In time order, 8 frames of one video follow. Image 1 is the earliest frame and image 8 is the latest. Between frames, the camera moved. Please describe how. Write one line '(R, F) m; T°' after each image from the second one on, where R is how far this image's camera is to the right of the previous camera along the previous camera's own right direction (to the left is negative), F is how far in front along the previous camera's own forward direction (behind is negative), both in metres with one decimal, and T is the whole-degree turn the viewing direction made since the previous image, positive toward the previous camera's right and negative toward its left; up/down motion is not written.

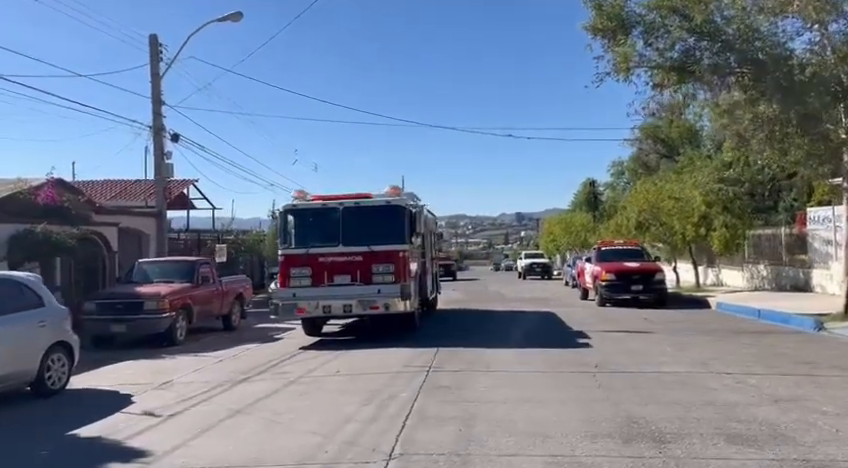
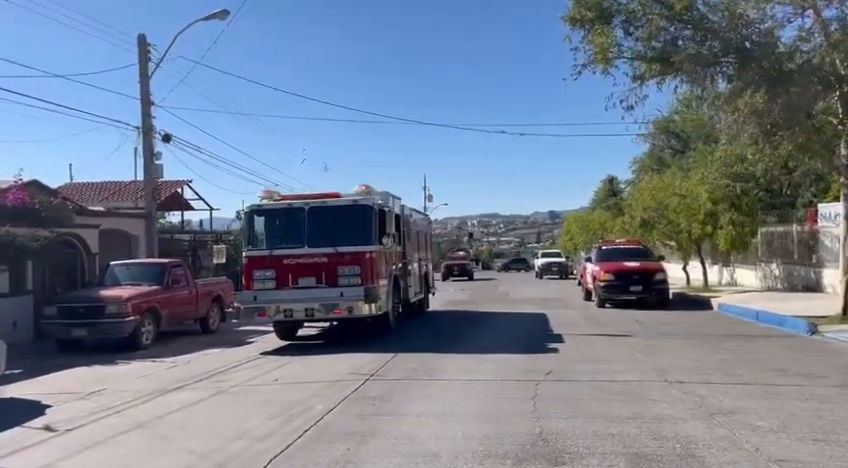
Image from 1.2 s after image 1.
(+1.2, +0.5) m; -3°
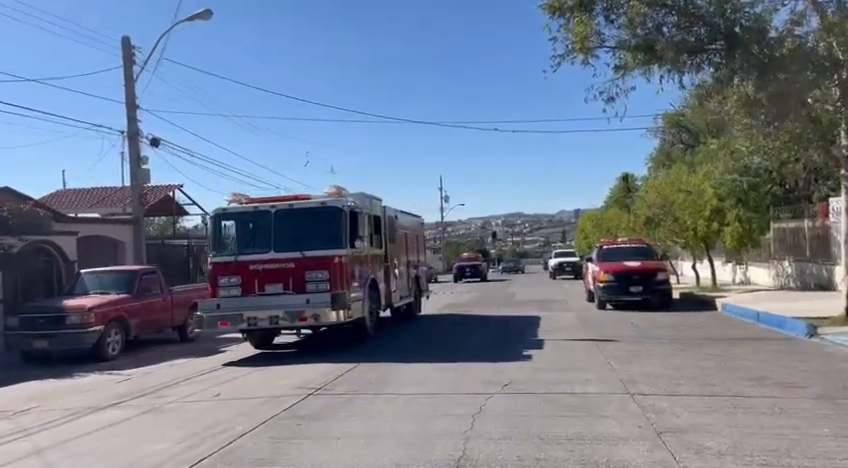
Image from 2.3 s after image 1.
(+1.0, +0.7) m; -2°
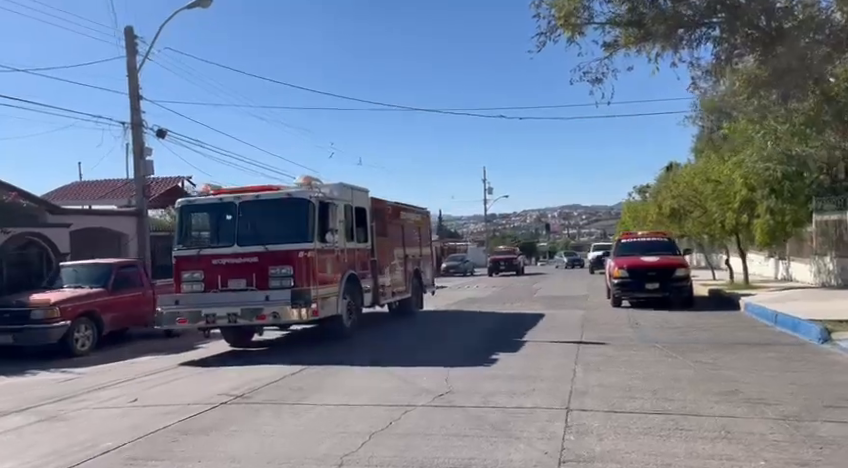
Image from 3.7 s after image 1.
(+1.4, +0.9) m; -4°
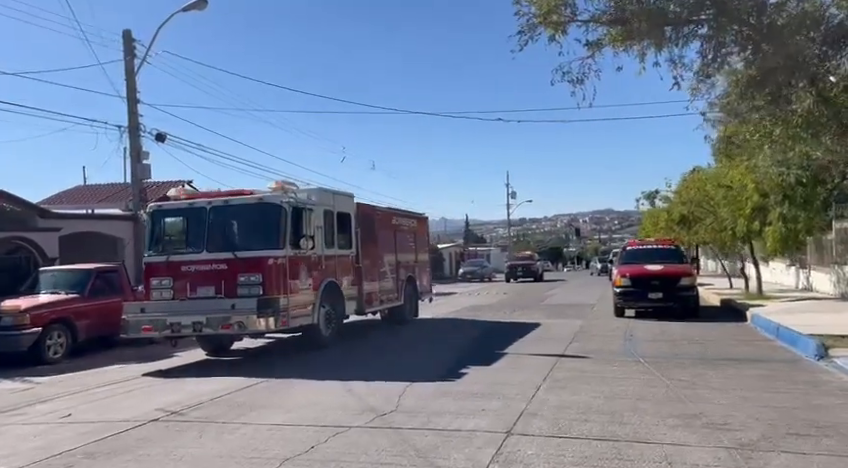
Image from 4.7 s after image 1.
(+0.9, +0.5) m; -2°
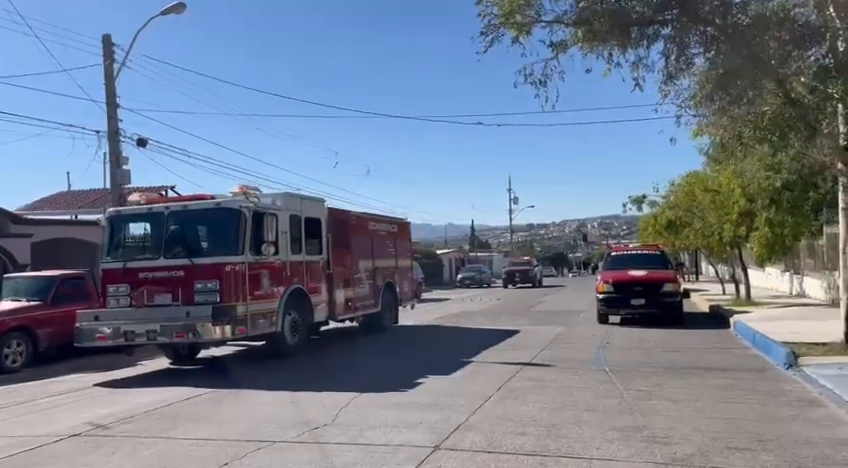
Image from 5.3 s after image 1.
(+0.7, +0.3) m; -1°
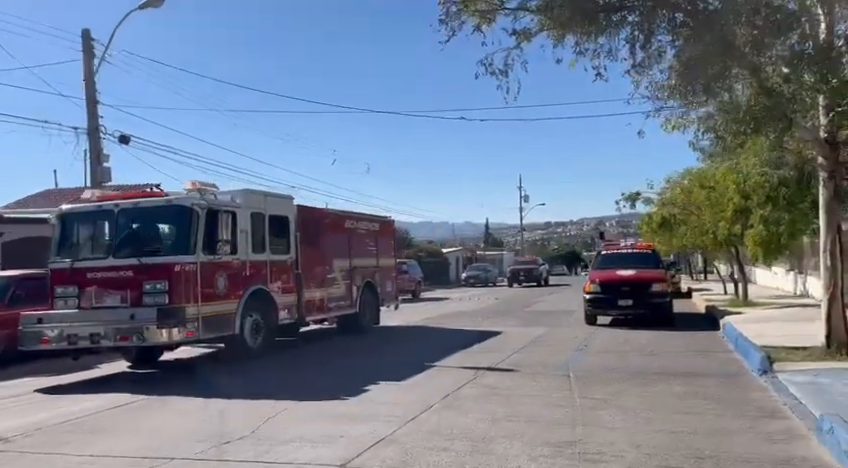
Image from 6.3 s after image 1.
(+0.9, +0.6) m; -1°
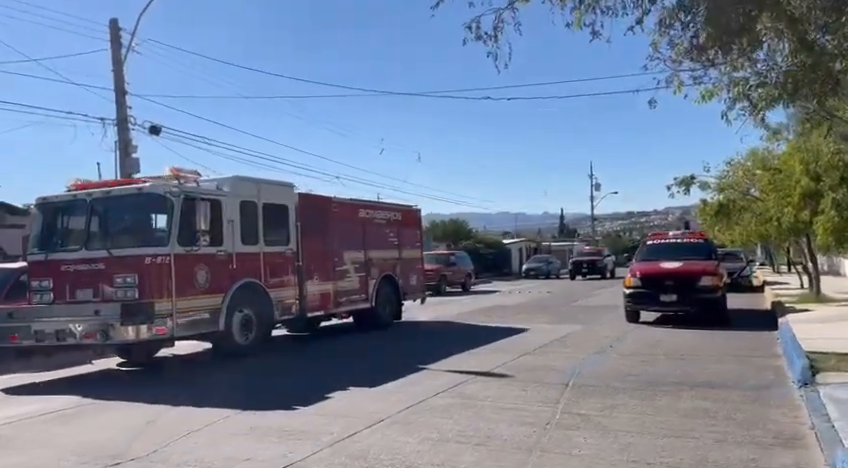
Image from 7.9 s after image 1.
(+1.3, +1.3) m; -6°
